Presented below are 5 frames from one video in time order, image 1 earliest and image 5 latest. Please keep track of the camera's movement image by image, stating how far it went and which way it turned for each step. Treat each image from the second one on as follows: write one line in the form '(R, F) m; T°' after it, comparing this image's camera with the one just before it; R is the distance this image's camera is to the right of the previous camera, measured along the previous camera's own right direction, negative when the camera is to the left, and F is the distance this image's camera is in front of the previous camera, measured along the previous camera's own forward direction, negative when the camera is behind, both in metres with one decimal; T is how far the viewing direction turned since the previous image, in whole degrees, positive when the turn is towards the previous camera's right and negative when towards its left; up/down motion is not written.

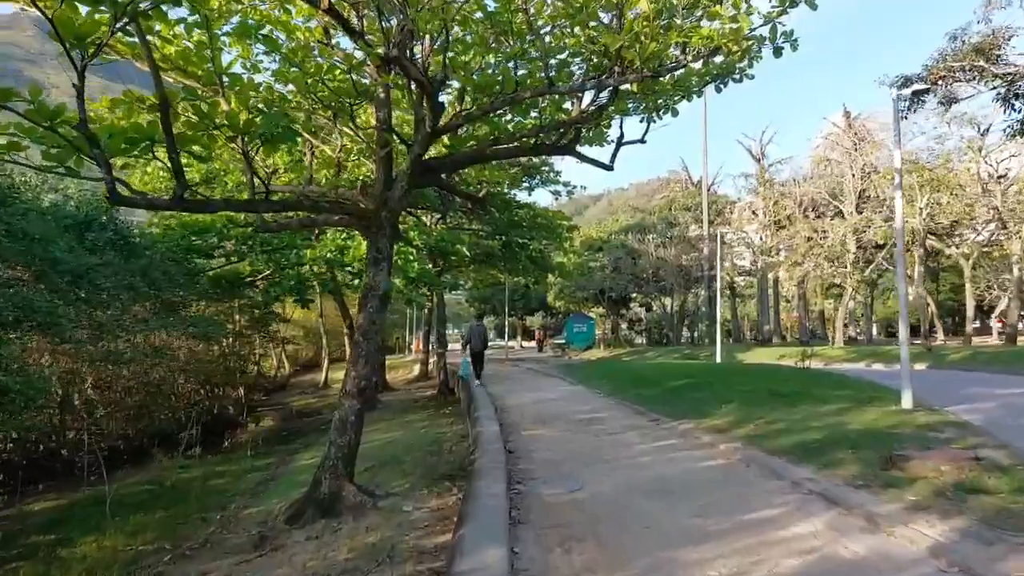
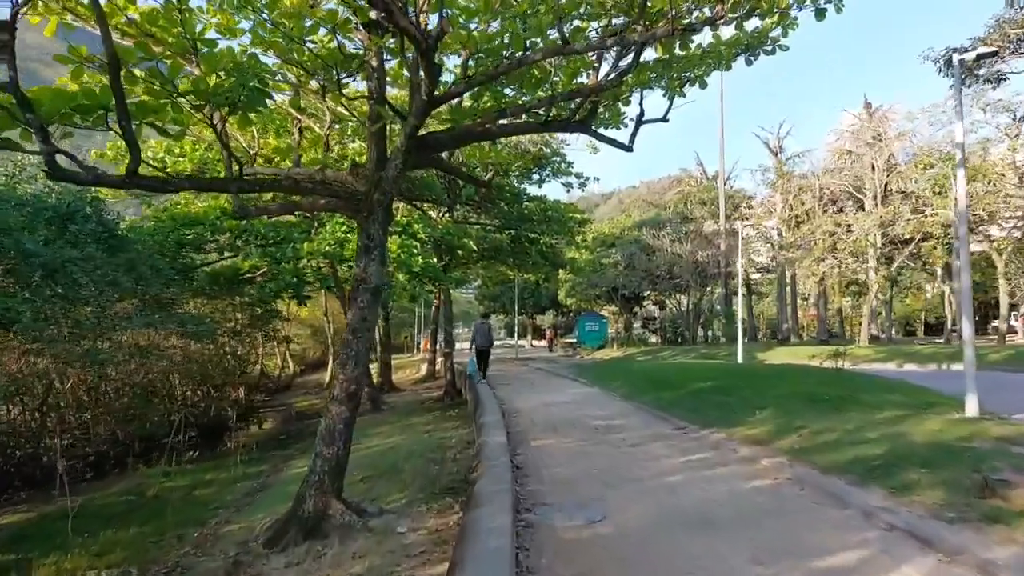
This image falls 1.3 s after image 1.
(0.0, +1.0) m; -1°
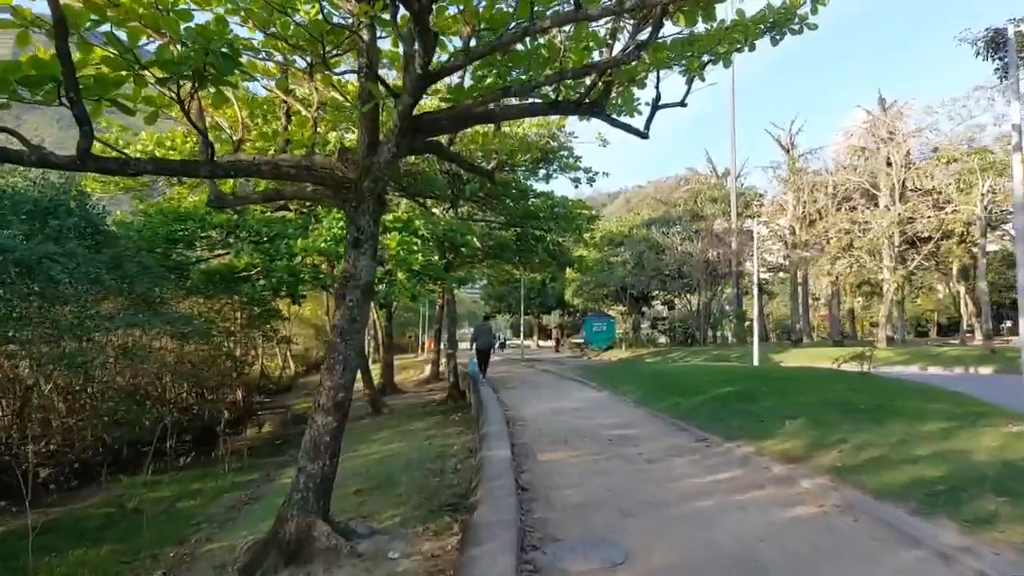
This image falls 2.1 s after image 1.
(0.0, +0.8) m; -1°
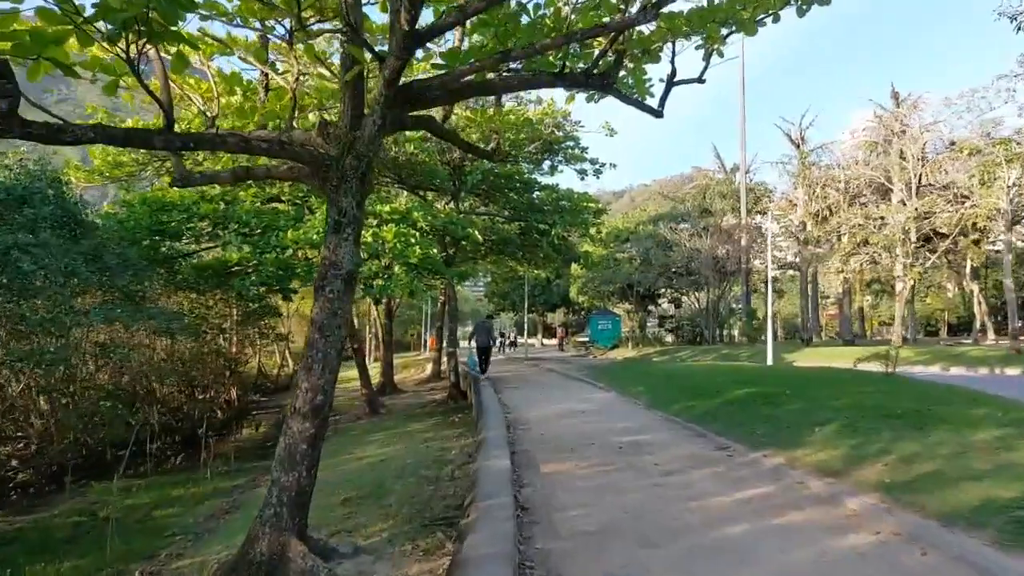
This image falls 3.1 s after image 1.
(+0.1, +0.8) m; -1°
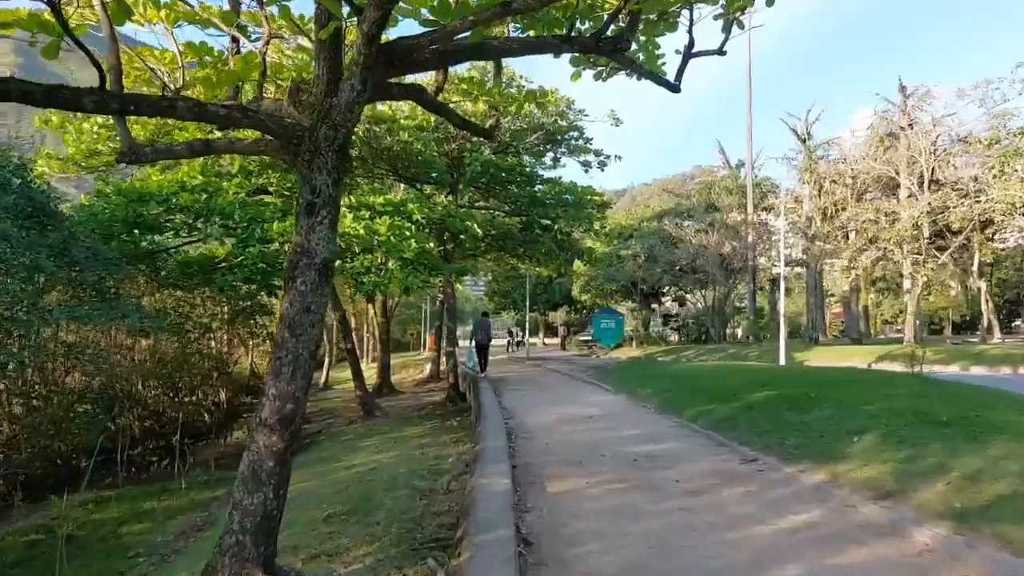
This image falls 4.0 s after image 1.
(0.0, +0.9) m; 0°
